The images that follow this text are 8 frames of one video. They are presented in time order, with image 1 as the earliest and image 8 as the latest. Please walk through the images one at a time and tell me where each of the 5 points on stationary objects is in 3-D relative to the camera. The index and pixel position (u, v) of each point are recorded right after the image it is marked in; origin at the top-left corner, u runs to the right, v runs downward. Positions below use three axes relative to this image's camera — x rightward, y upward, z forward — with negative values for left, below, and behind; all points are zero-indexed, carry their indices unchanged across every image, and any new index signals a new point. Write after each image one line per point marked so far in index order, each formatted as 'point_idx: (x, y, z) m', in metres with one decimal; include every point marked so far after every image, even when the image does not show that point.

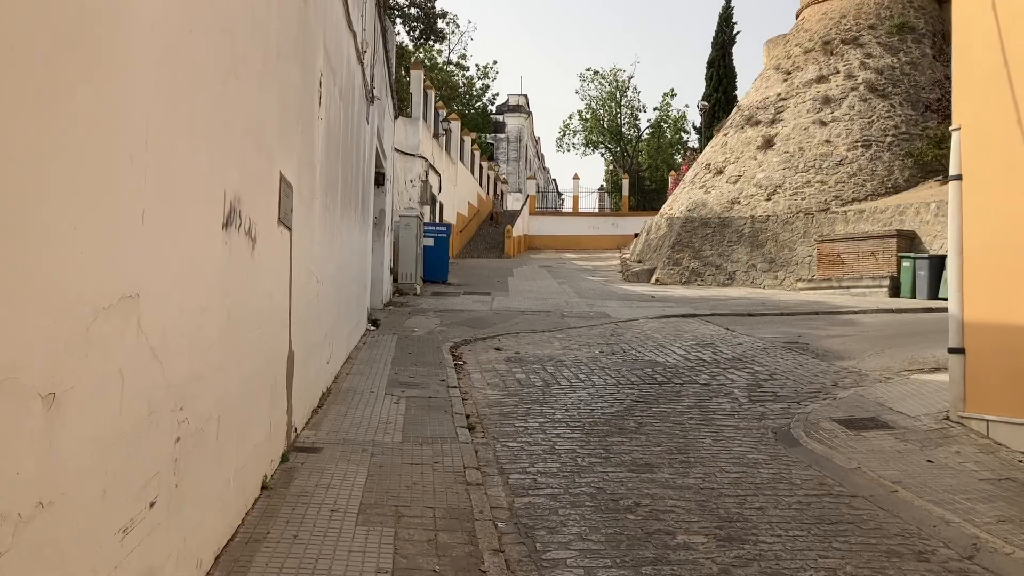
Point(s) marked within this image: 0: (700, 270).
0: (+3.2, +0.3, +15.9) m
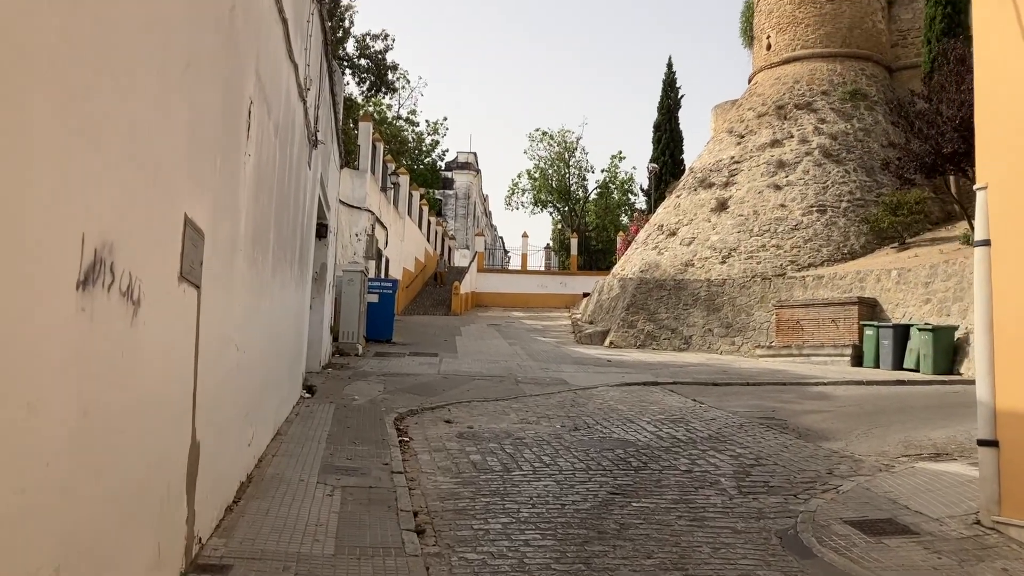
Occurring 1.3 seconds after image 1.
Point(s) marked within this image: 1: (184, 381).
0: (+2.4, -0.8, +15.3) m
1: (-1.0, -0.3, +2.8) m
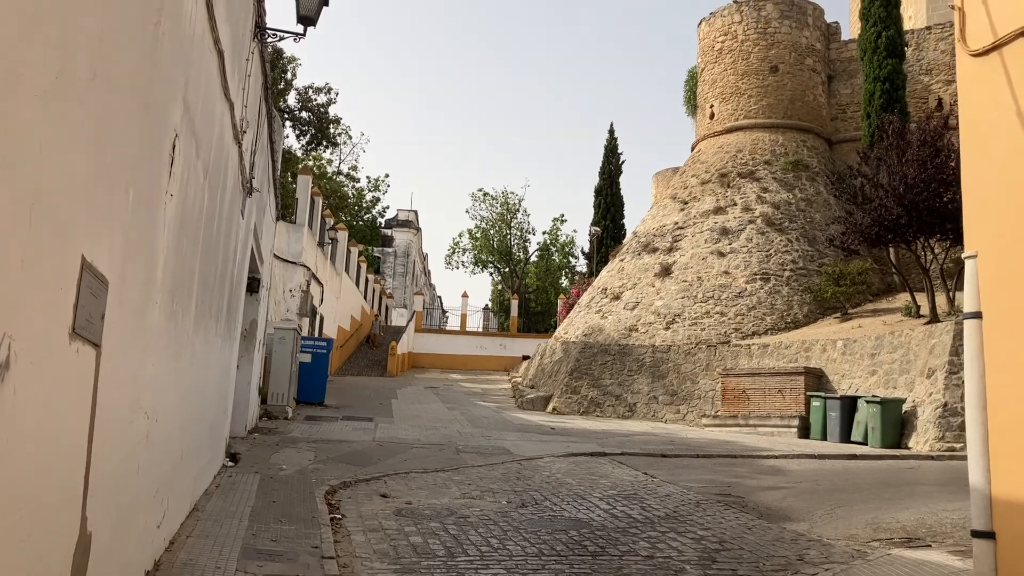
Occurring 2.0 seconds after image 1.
0: (+1.4, -1.8, +14.9) m
1: (-1.1, -0.4, +2.3) m
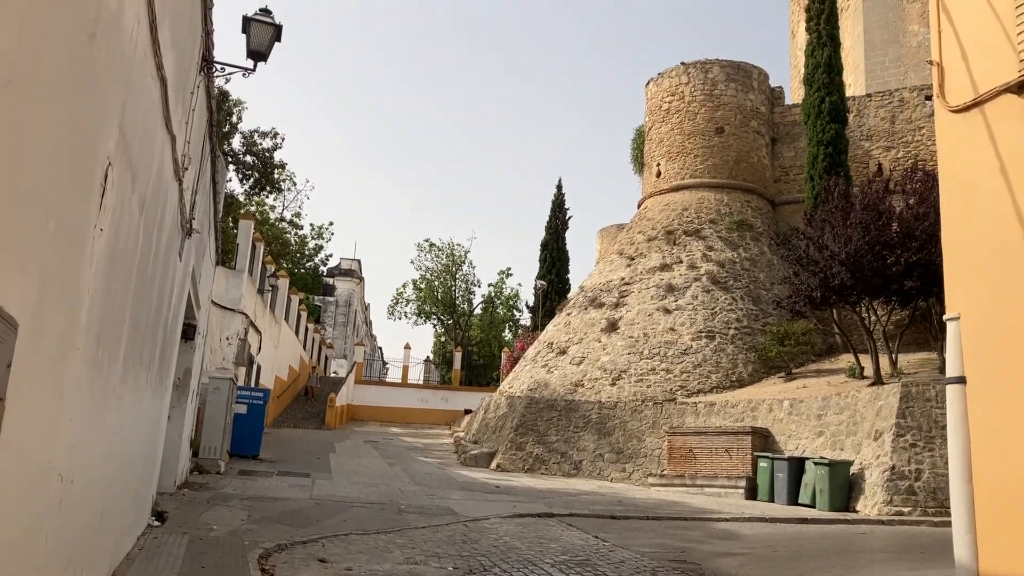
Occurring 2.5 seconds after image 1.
0: (+0.5, -2.7, +14.6) m
1: (-1.1, -0.5, +2.0) m
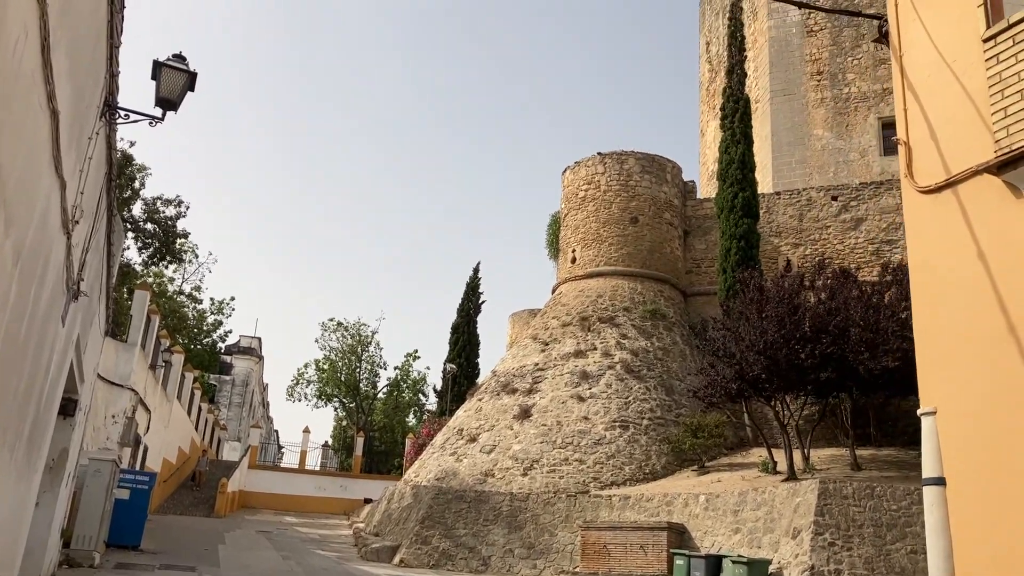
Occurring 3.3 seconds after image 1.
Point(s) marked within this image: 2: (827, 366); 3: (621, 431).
0: (-0.9, -3.9, +13.8) m
1: (-1.2, -0.6, +1.3) m
2: (+4.5, -1.1, +13.2) m
3: (+1.8, -2.4, +15.8) m
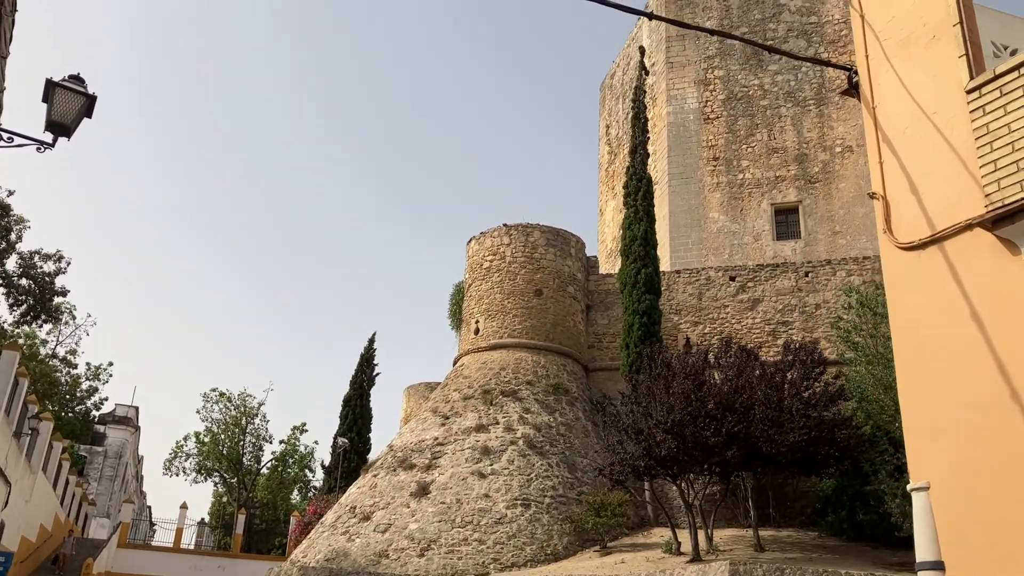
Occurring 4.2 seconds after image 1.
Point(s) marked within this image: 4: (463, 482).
0: (-2.4, -4.9, +12.9) m
1: (-1.1, -0.5, +0.8) m
2: (+3.1, -2.2, +13.1) m
3: (+0.2, -3.6, +15.3) m
4: (-0.8, -3.3, +16.0) m
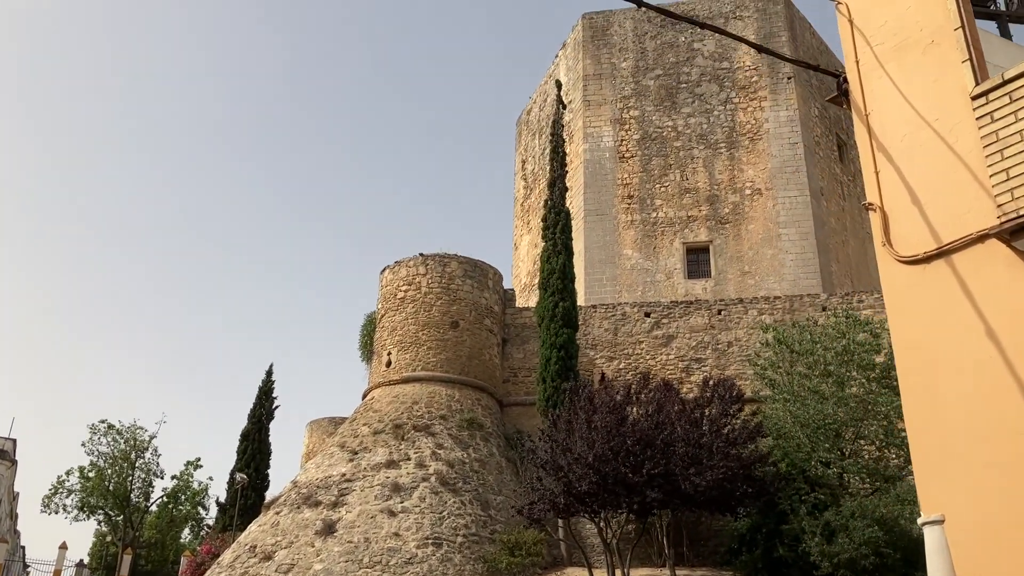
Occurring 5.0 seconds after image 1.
0: (-3.5, -5.2, +12.0) m
1: (-0.9, -0.4, +0.2) m
2: (+2.0, -2.7, +12.9) m
3: (-1.2, -4.1, +14.7) m
4: (-2.3, -3.8, +15.3) m
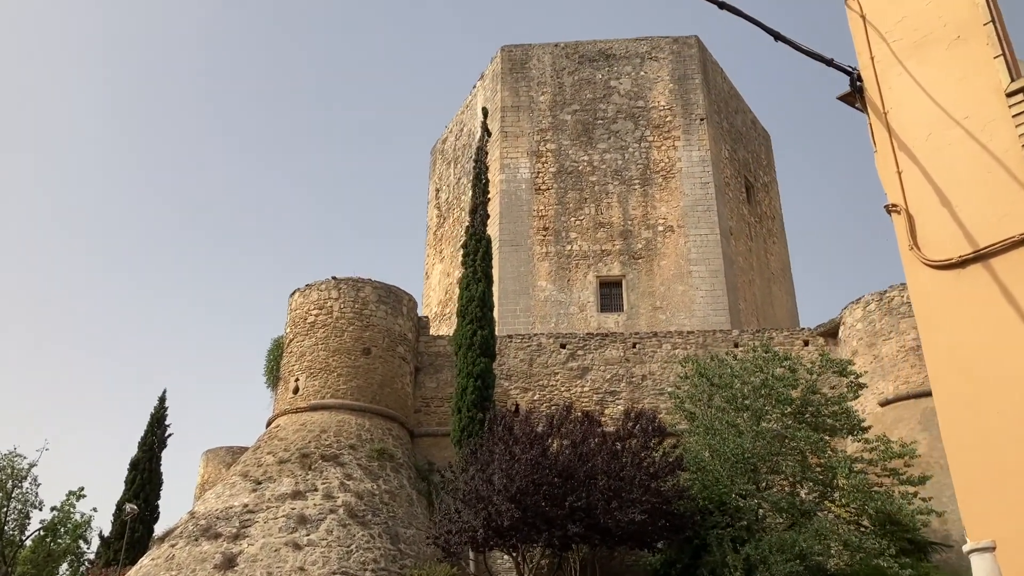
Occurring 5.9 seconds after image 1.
0: (-4.6, -5.3, +11.0) m
1: (-0.6, -0.3, -0.2) m
2: (+0.8, -3.1, +12.6) m
3: (-2.6, -4.4, +14.0) m
4: (-3.7, -4.1, +14.5) m
